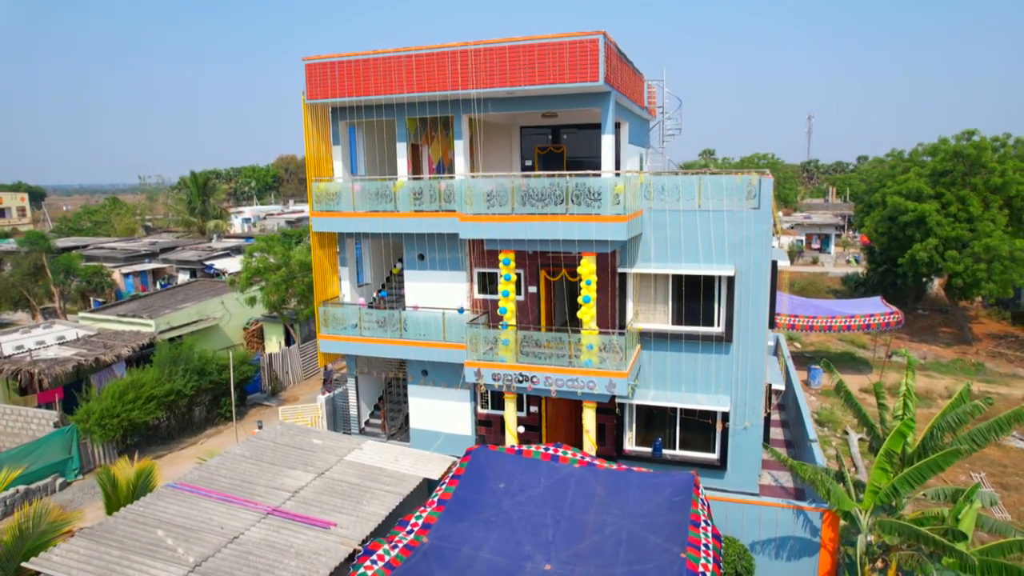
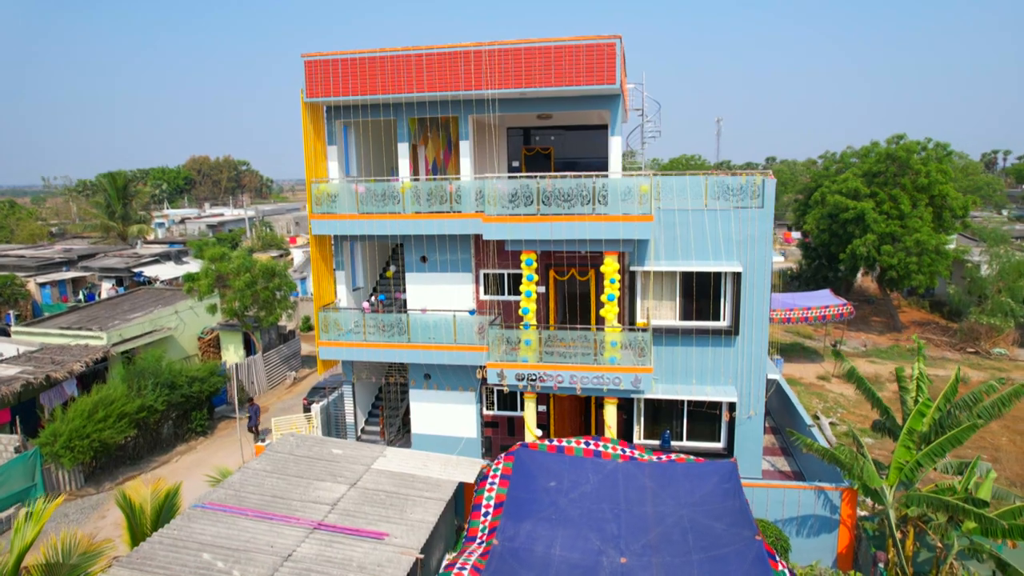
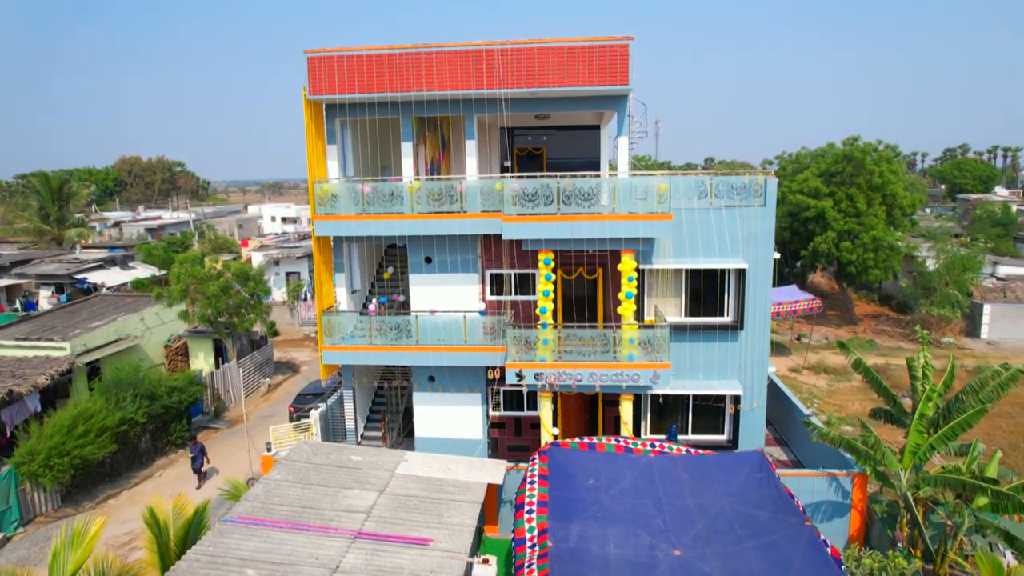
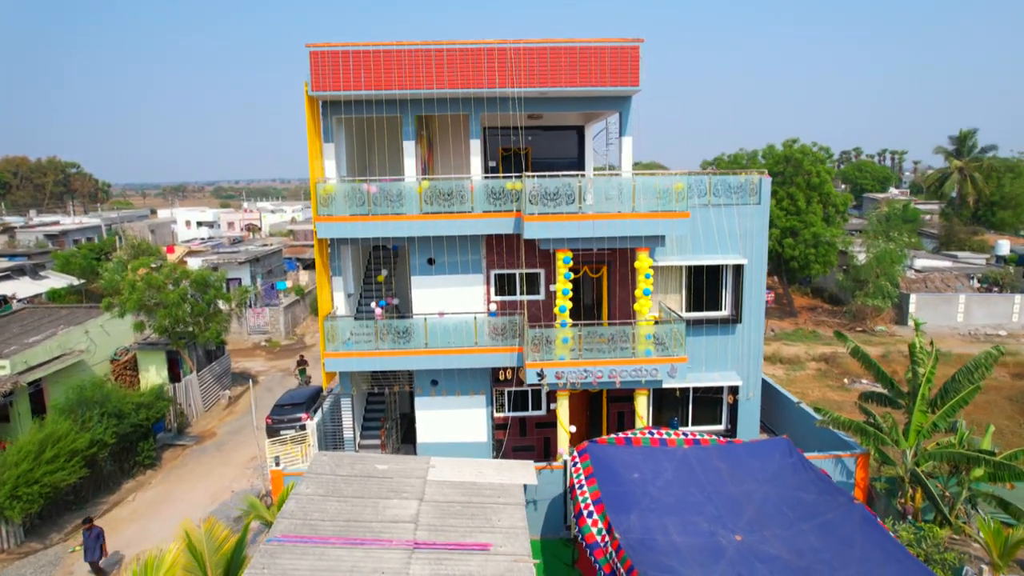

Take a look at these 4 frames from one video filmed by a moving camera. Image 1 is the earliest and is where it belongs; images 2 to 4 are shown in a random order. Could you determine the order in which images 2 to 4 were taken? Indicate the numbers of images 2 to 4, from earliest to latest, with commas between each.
2, 3, 4
